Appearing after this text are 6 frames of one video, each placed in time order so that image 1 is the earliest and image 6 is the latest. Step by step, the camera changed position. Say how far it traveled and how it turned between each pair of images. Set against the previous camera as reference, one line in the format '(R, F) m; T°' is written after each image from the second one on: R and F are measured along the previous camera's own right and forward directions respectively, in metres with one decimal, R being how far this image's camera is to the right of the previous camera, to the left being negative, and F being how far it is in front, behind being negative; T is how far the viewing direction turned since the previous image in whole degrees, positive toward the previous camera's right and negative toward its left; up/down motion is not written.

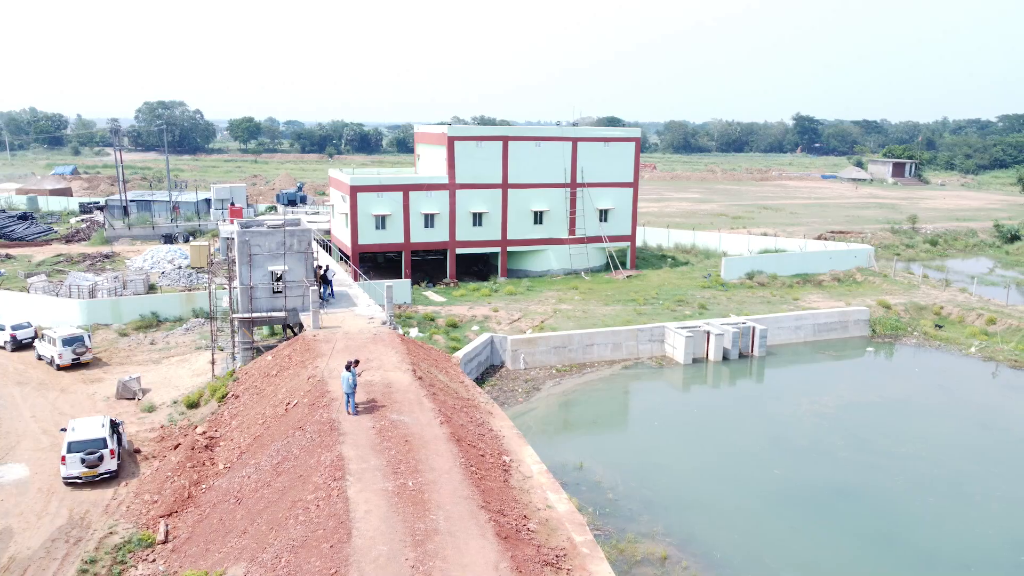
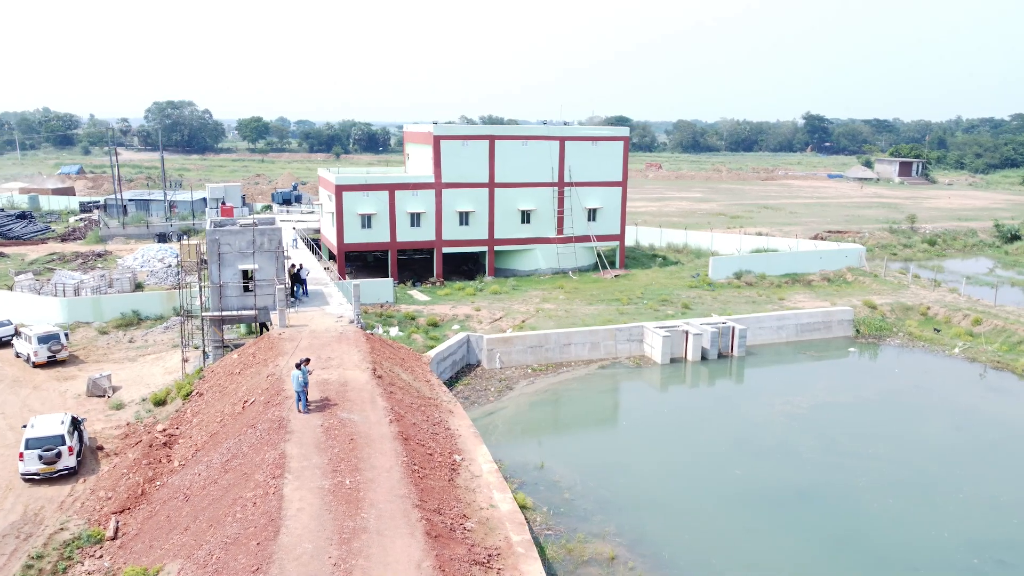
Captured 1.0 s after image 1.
(+1.3, 0.0) m; -1°
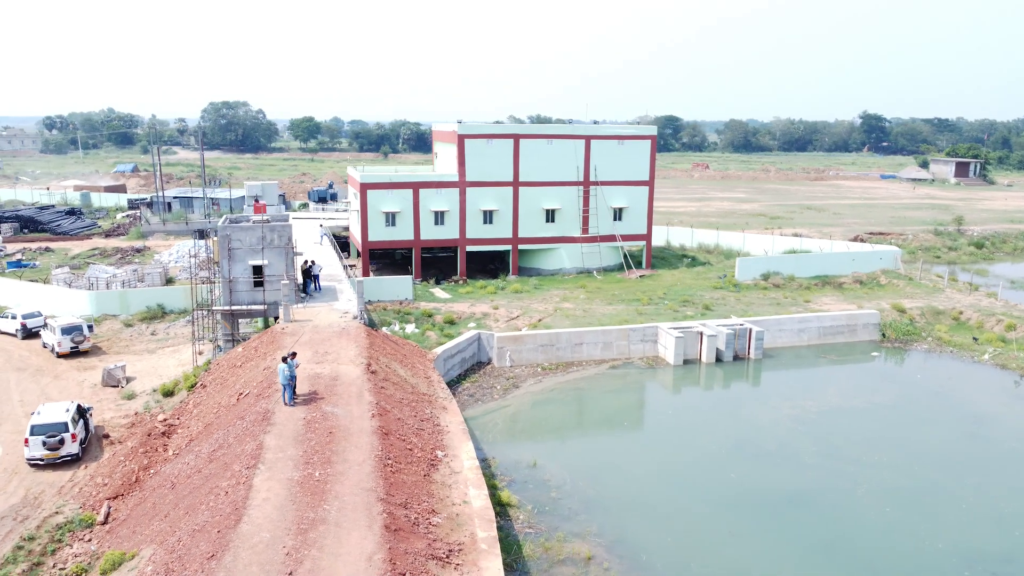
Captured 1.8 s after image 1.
(+1.5, 0.0) m; -4°
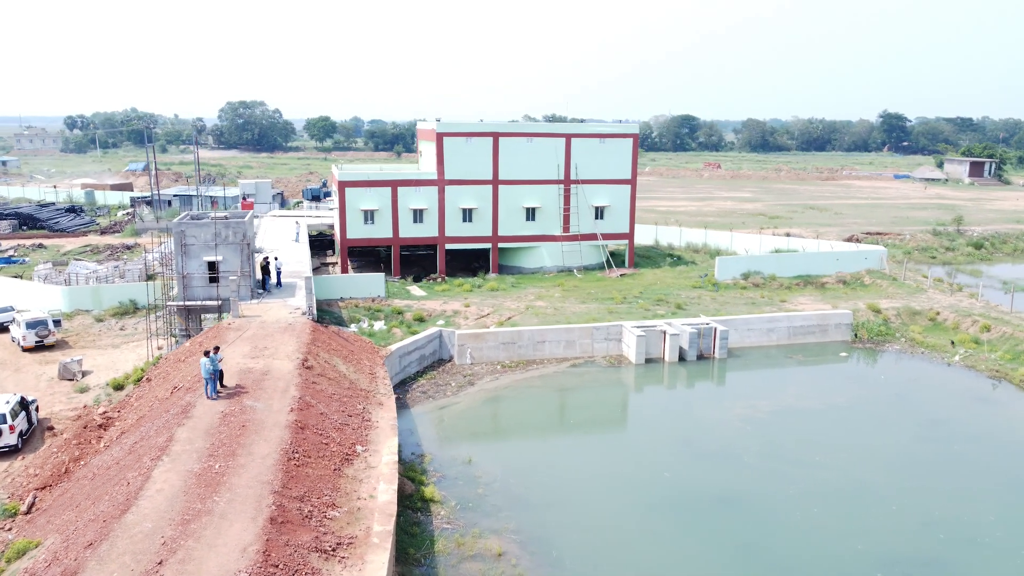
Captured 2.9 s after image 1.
(+2.3, 0.0) m; -2°
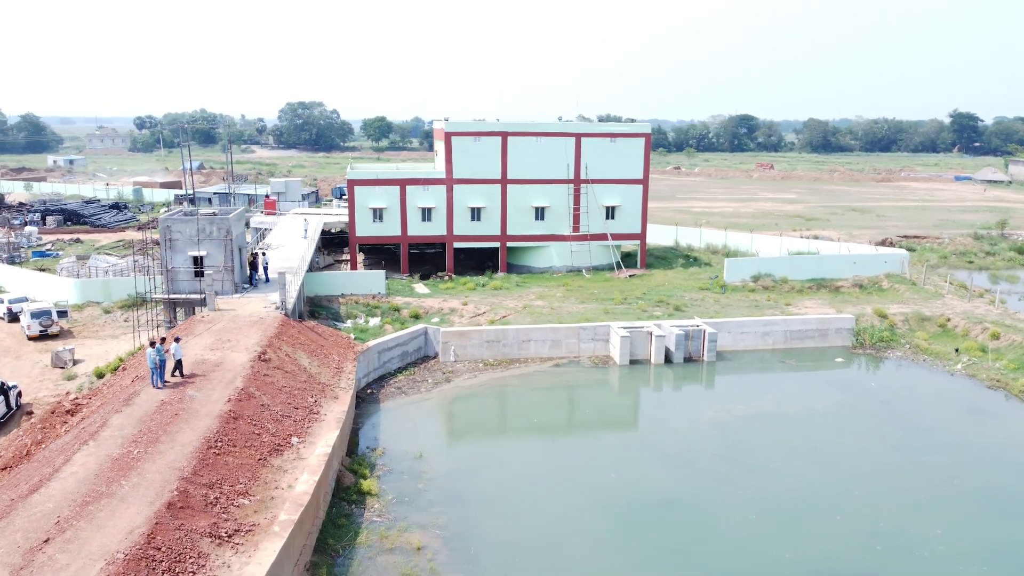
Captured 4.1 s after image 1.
(+2.9, 0.0) m; -4°
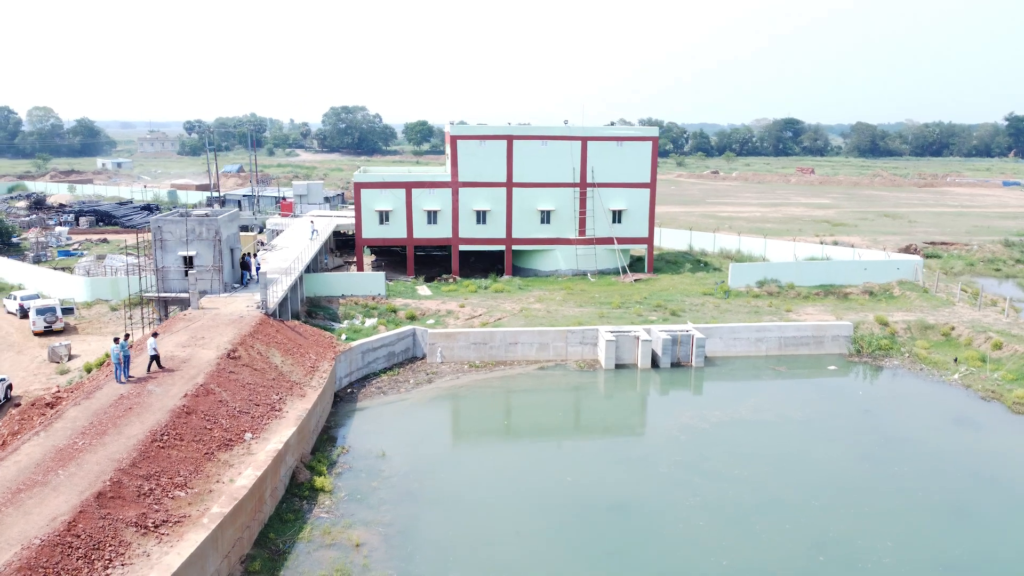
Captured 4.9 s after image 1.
(+2.3, -0.1) m; -3°
